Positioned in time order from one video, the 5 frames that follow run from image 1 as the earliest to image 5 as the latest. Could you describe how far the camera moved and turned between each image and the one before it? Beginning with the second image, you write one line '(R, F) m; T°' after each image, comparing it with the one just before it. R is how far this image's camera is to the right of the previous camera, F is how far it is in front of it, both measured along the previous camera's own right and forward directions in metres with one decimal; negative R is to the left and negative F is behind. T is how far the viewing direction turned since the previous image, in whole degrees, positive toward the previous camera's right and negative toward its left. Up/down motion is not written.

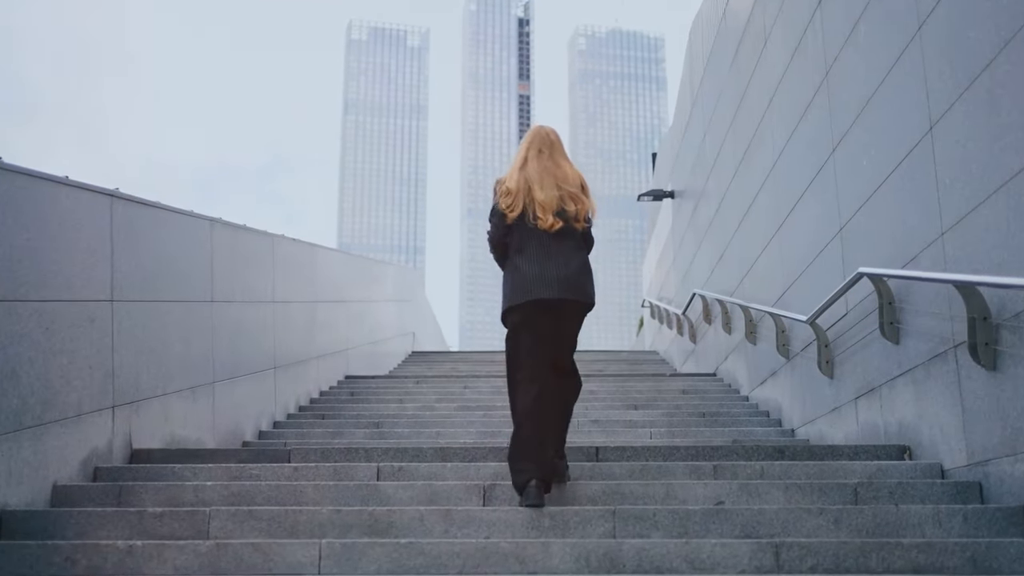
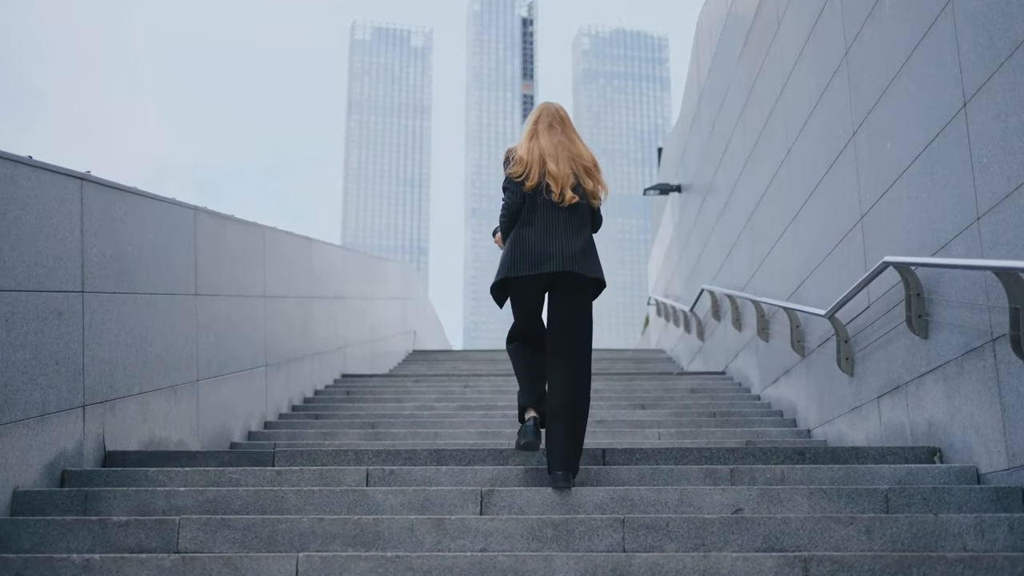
(0.0, +0.3) m; 0°
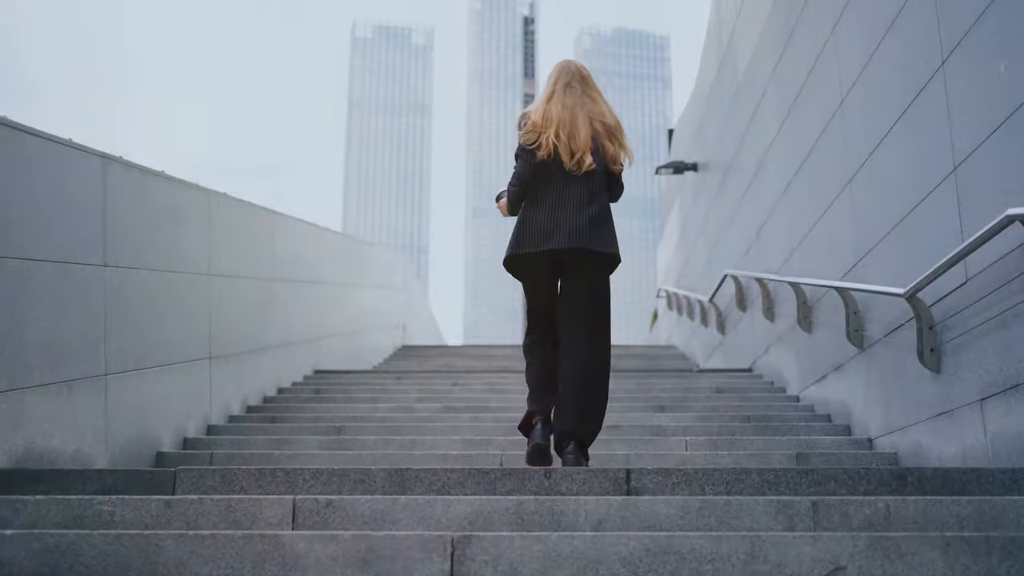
(0.0, +1.1) m; 0°
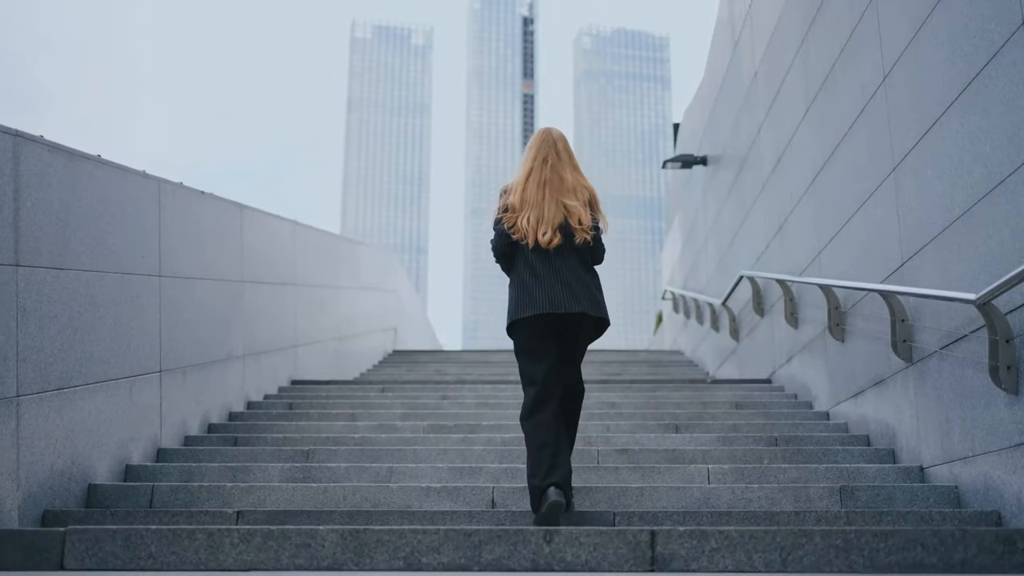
(0.0, +0.7) m; 0°
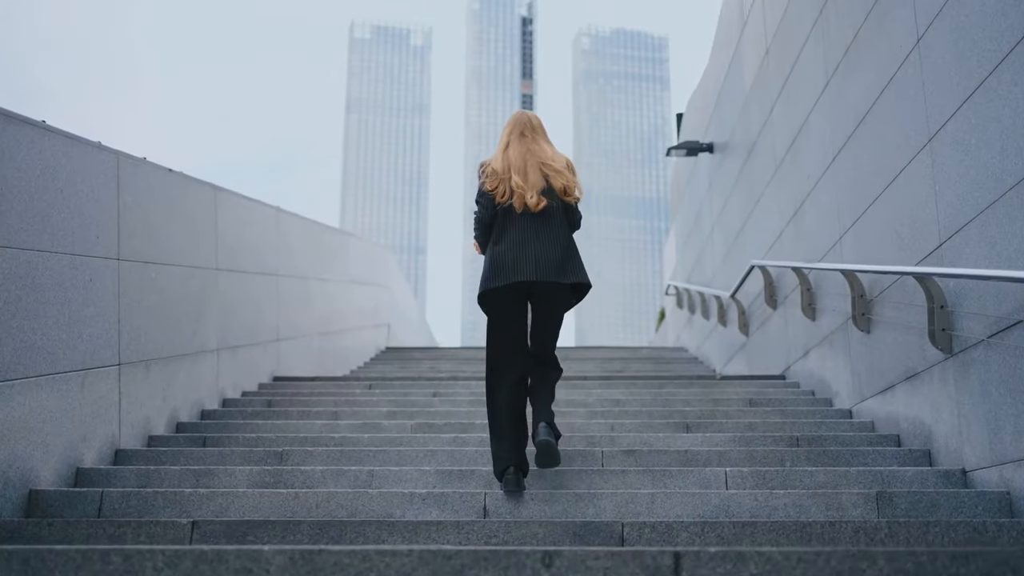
(0.0, +0.4) m; 0°
